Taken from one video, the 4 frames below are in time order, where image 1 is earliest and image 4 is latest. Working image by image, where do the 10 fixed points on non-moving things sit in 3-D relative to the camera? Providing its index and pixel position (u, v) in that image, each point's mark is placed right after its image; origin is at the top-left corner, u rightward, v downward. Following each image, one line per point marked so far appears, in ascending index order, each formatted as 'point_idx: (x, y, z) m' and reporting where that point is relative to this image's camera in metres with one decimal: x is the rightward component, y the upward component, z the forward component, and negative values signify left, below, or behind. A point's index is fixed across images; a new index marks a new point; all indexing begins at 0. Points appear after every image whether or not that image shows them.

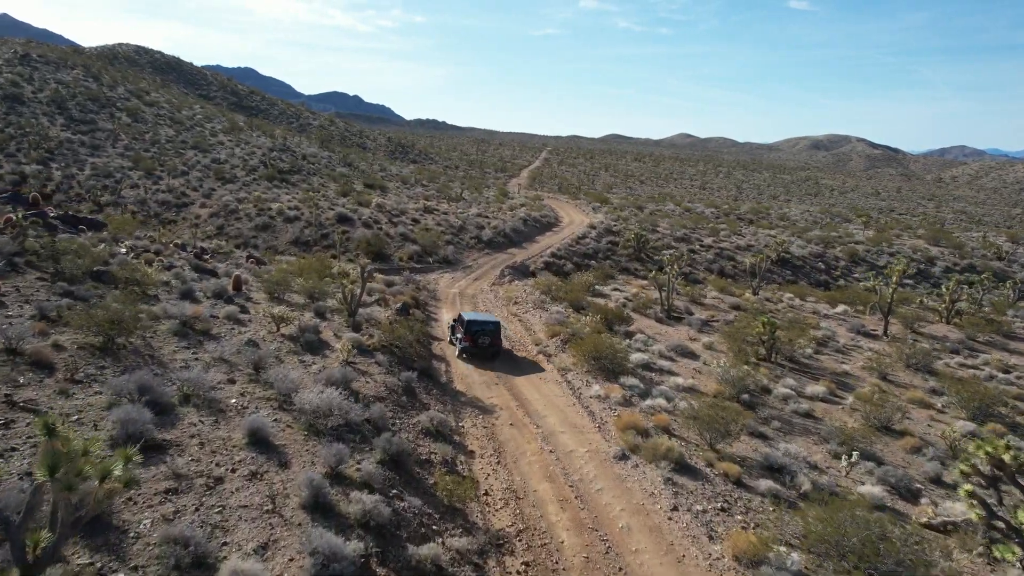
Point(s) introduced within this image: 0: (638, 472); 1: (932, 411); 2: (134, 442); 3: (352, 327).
0: (+2.2, -3.2, +11.3) m
1: (+11.0, -3.2, +17.4) m
2: (-4.8, -2.0, +8.4) m
3: (-4.1, -1.0, +16.9) m
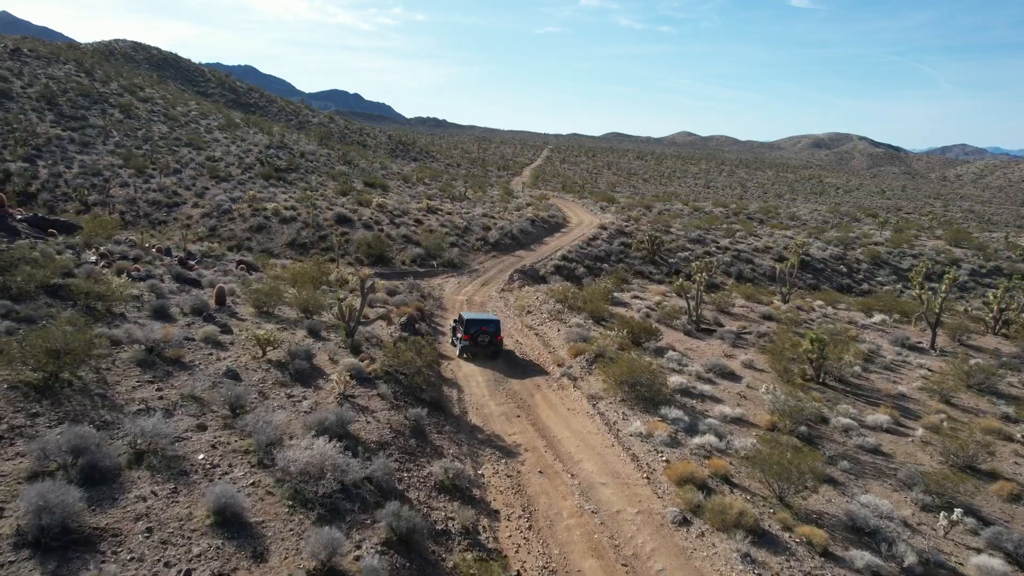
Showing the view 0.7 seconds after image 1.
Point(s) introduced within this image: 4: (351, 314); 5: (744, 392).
0: (+2.7, -3.5, +9.1) m
1: (+11.5, -3.6, +15.2) m
2: (-4.3, -2.3, +6.2) m
3: (-3.6, -1.3, +14.7) m
4: (-3.8, -0.6, +15.6) m
5: (+5.9, -2.6, +16.8) m
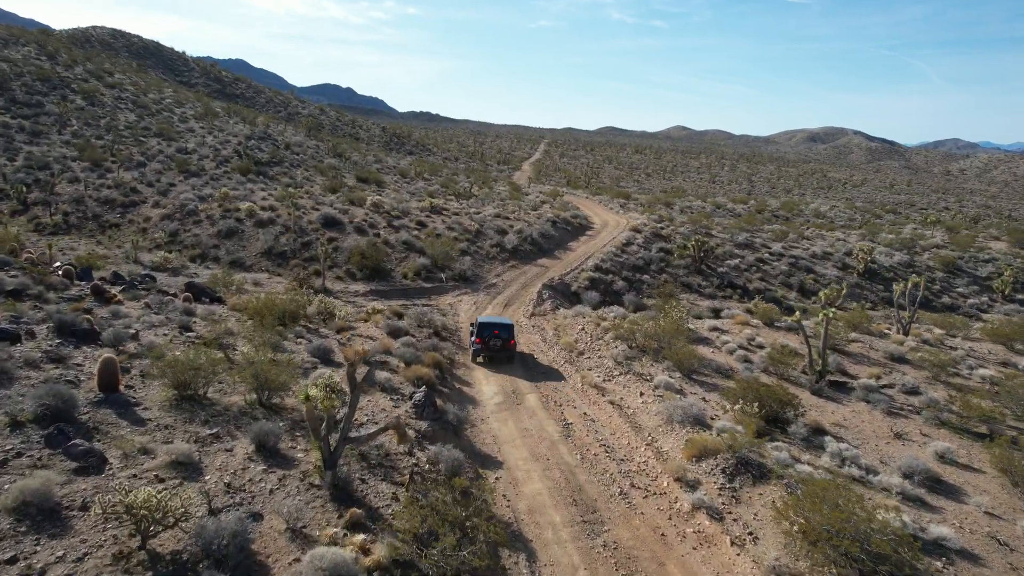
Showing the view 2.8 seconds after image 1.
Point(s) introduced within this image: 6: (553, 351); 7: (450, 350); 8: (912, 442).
0: (+4.2, -4.6, +2.3) m
1: (+13.0, -4.6, +8.5) m
2: (-2.8, -3.4, -0.7) m
3: (-2.1, -2.4, +7.8) m
4: (-2.3, -1.7, +8.7) m
5: (+7.3, -3.6, +10.0) m
6: (+1.2, -1.8, +19.8) m
7: (-1.7, -1.7, +18.1) m
8: (+8.2, -3.1, +13.6) m
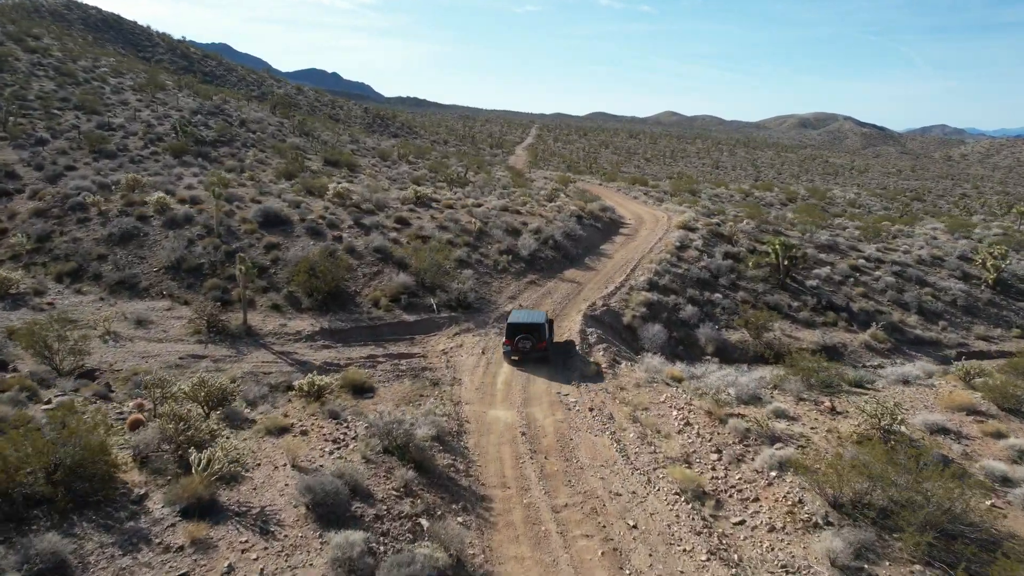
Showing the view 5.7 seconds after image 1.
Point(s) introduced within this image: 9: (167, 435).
0: (+5.4, -6.2, -7.7) m
1: (+14.1, -6.0, -1.4) m
2: (-1.4, -5.1, -10.9) m
3: (-1.0, -3.9, -2.4) m
4: (-1.2, -3.1, -1.5) m
5: (+8.4, -5.0, +0.1) m
6: (+2.2, -3.1, +9.6) m
7: (-0.7, -2.9, +8.0) m
8: (+9.2, -4.4, +3.6) m
9: (-4.7, -1.9, +8.9) m
